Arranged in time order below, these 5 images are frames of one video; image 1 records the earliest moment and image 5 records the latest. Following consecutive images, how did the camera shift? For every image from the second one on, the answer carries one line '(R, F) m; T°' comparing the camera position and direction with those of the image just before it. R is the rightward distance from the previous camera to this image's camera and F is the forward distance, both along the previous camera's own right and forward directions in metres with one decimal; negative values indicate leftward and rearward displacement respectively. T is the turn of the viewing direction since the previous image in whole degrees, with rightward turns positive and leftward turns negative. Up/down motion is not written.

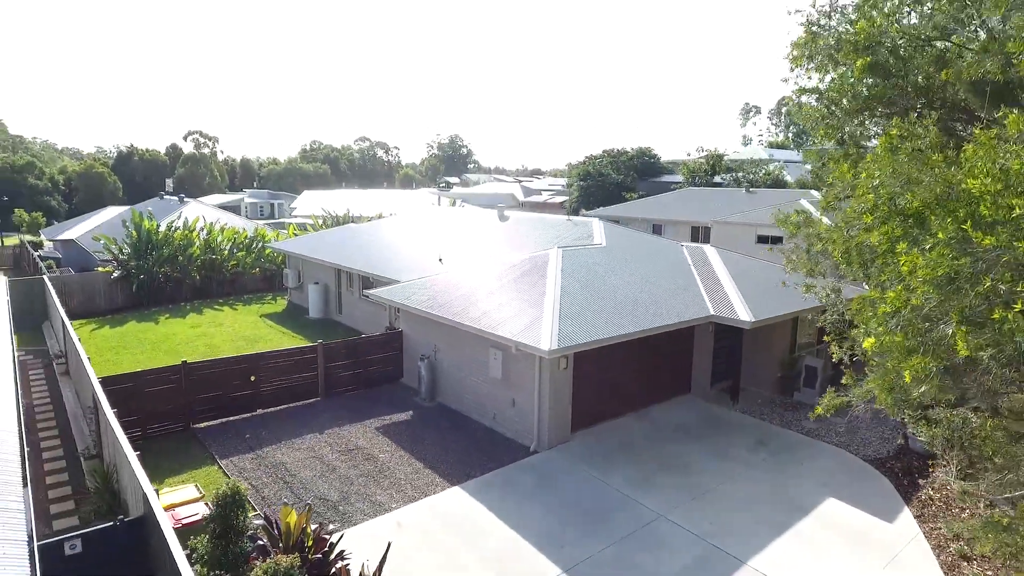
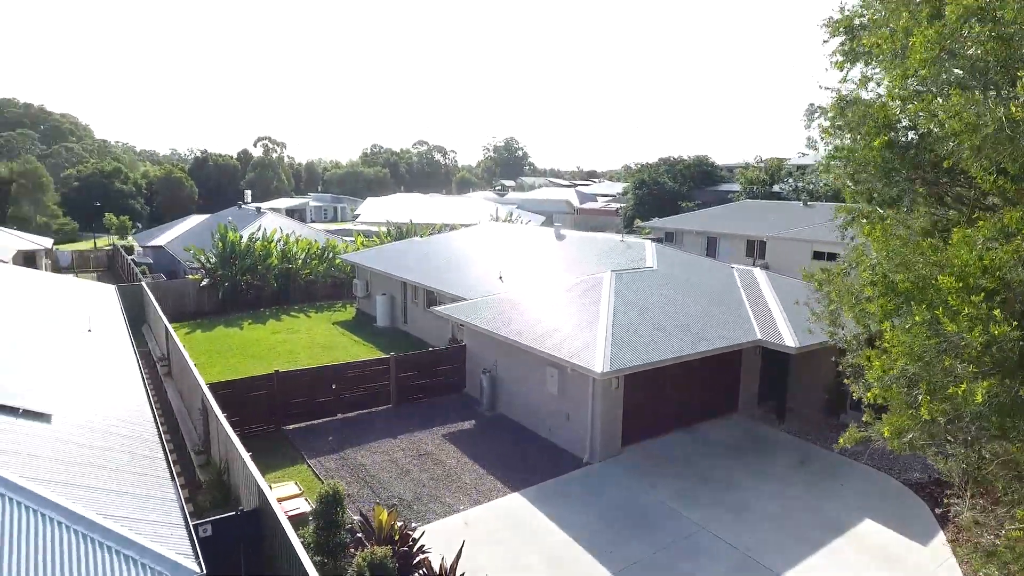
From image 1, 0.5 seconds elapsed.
(-0.1, -1.0) m; -5°
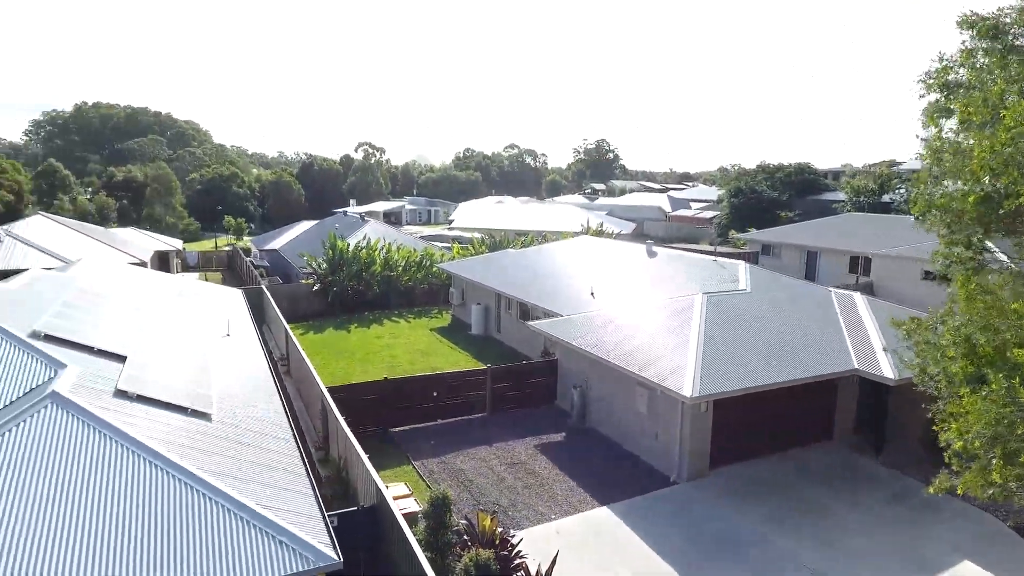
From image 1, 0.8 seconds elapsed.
(-0.1, -0.7) m; -8°
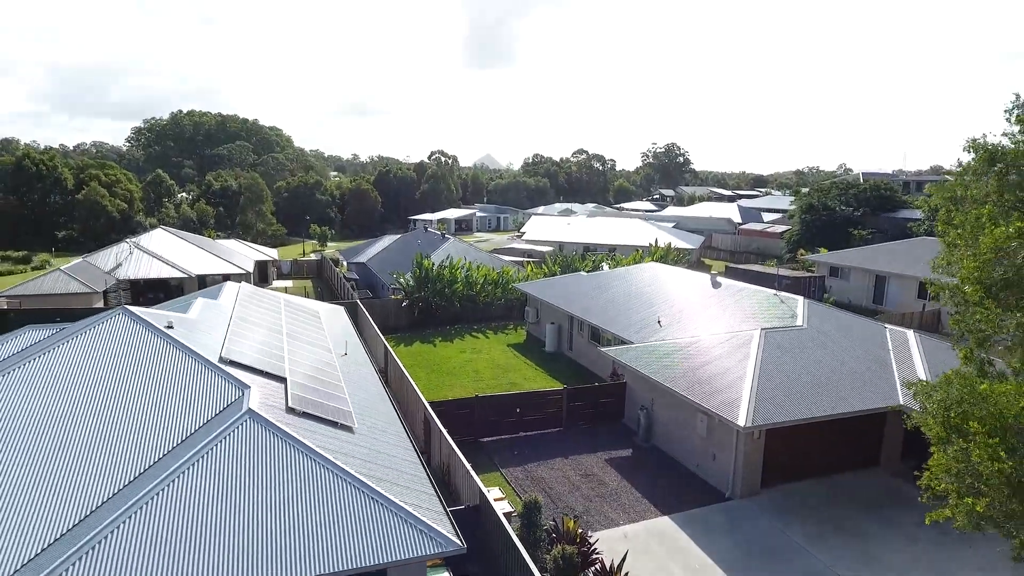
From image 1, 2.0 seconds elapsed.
(-0.3, -2.0) m; -6°
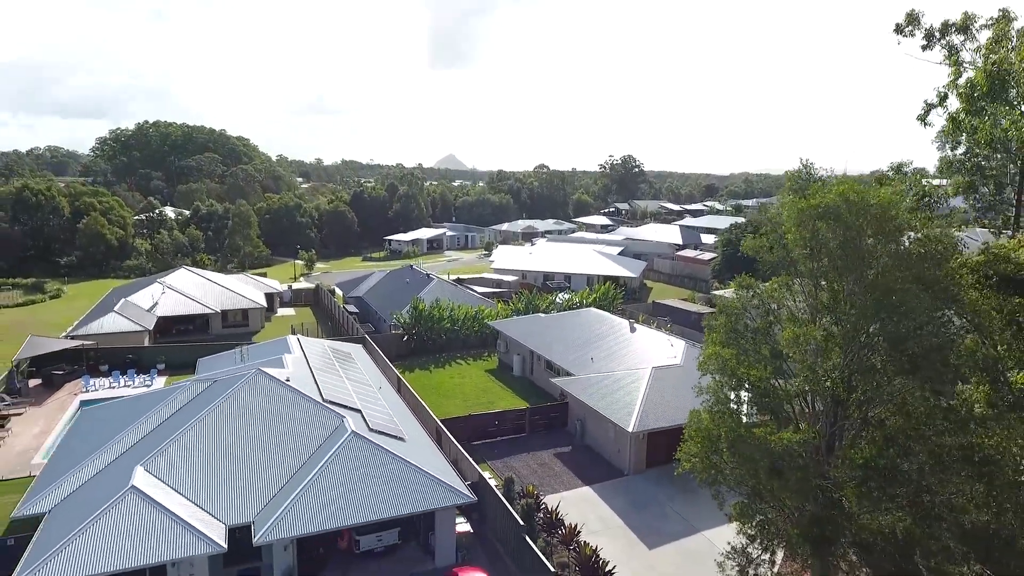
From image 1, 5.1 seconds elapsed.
(-0.6, -8.0) m; +3°
